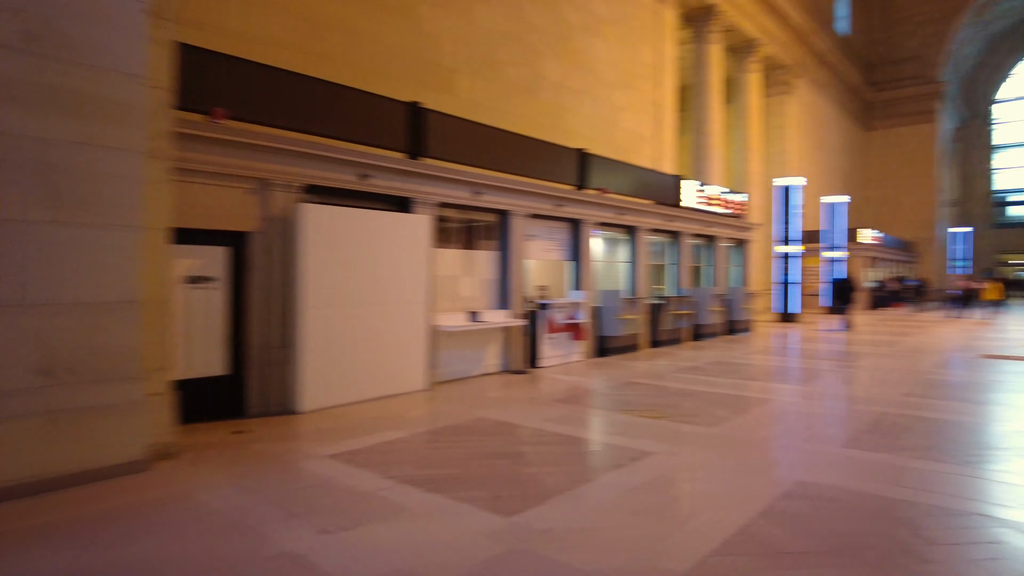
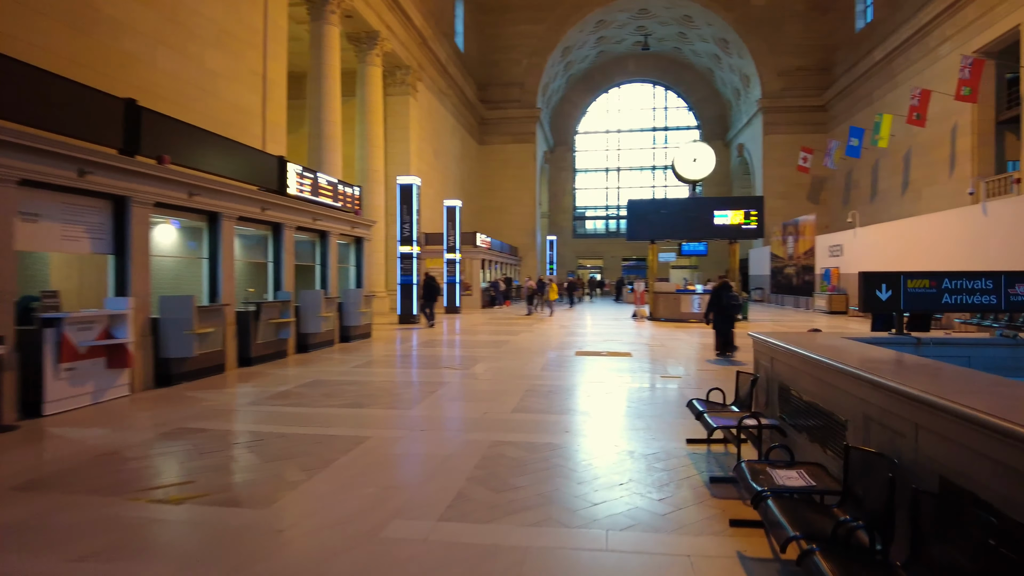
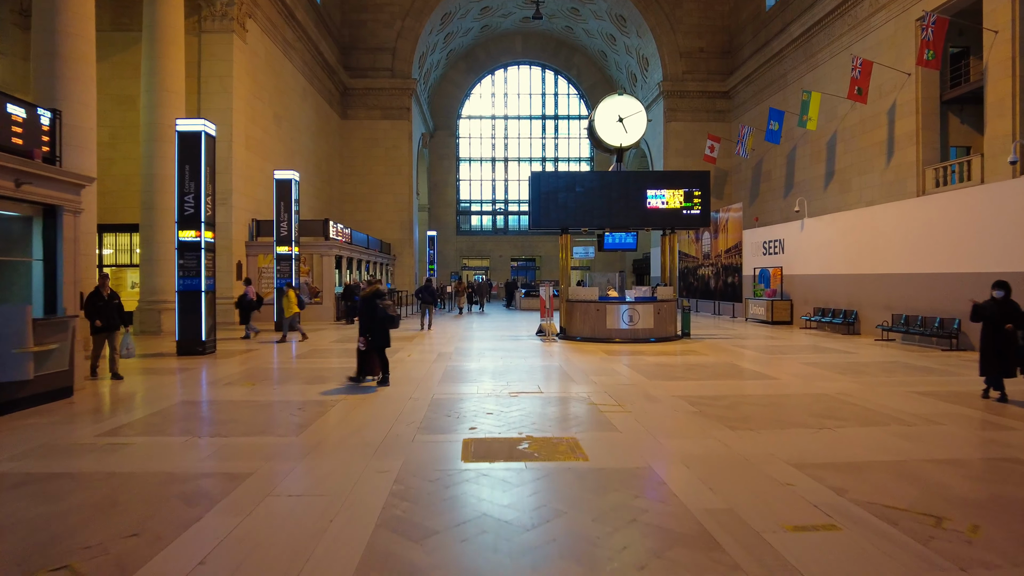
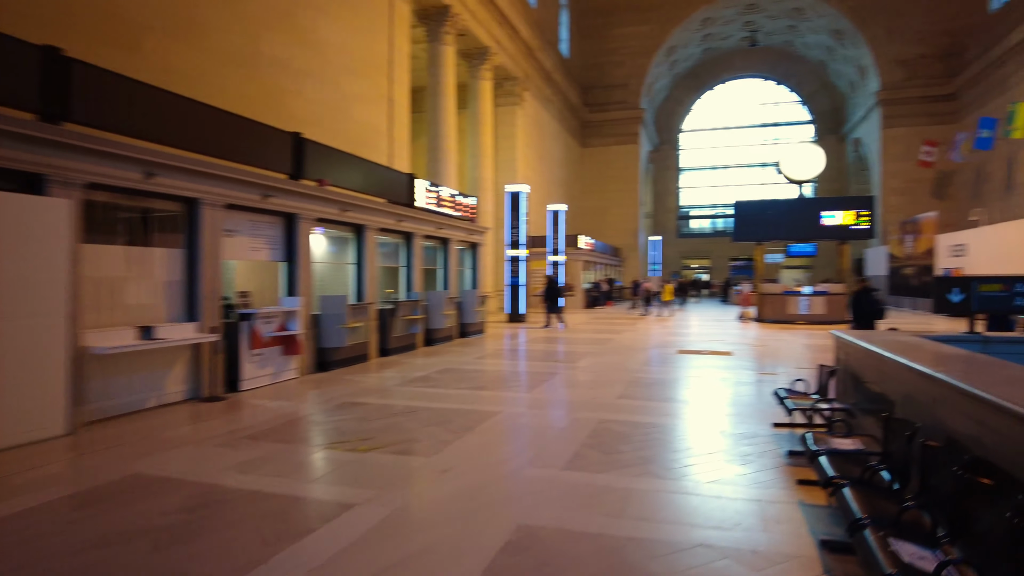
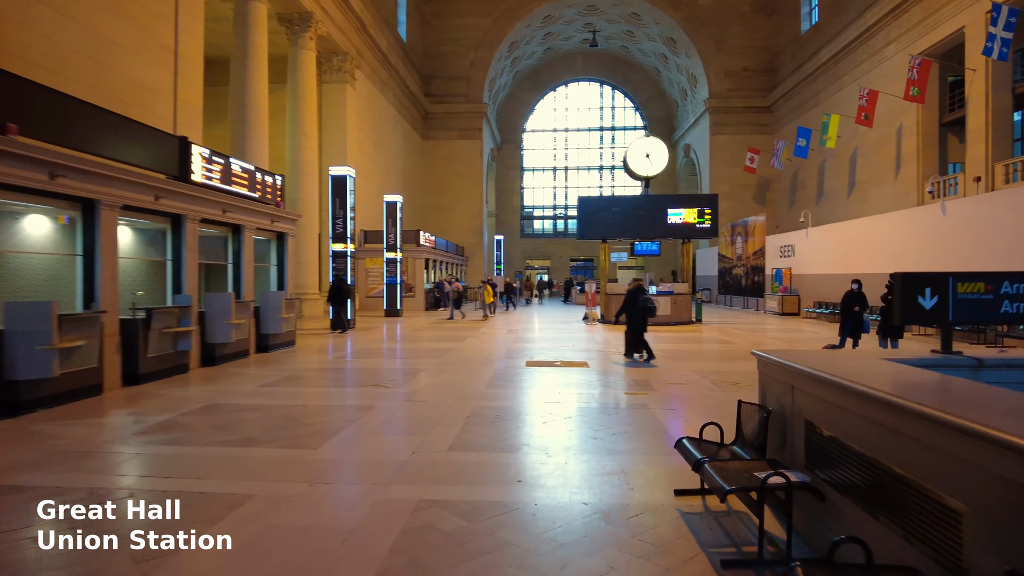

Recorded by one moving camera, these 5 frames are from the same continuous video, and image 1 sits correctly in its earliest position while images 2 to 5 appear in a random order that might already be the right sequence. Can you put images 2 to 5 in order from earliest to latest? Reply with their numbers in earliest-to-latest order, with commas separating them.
4, 2, 5, 3
